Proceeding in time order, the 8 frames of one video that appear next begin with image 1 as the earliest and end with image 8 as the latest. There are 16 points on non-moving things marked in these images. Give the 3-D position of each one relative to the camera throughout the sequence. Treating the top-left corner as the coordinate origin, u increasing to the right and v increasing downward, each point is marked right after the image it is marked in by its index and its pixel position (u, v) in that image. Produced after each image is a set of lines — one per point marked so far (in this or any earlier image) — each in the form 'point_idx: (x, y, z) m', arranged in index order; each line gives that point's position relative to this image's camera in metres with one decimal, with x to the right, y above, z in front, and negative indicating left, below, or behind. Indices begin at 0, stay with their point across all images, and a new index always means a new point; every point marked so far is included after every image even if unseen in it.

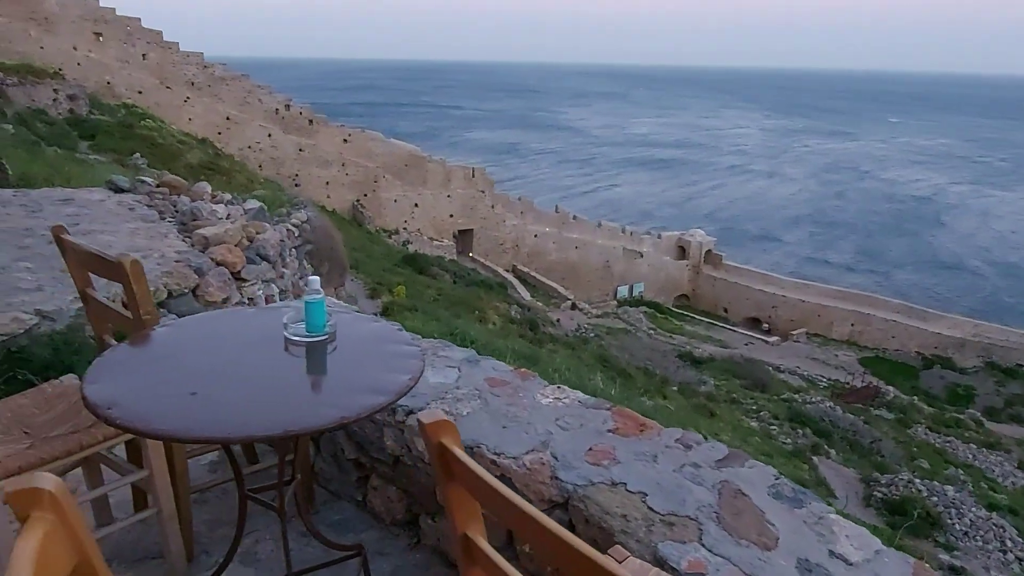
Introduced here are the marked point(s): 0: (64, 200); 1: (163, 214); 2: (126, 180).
0: (-4.4, +0.9, +6.8) m
1: (-3.2, +0.7, +6.4) m
2: (-4.3, +1.2, +7.7) m
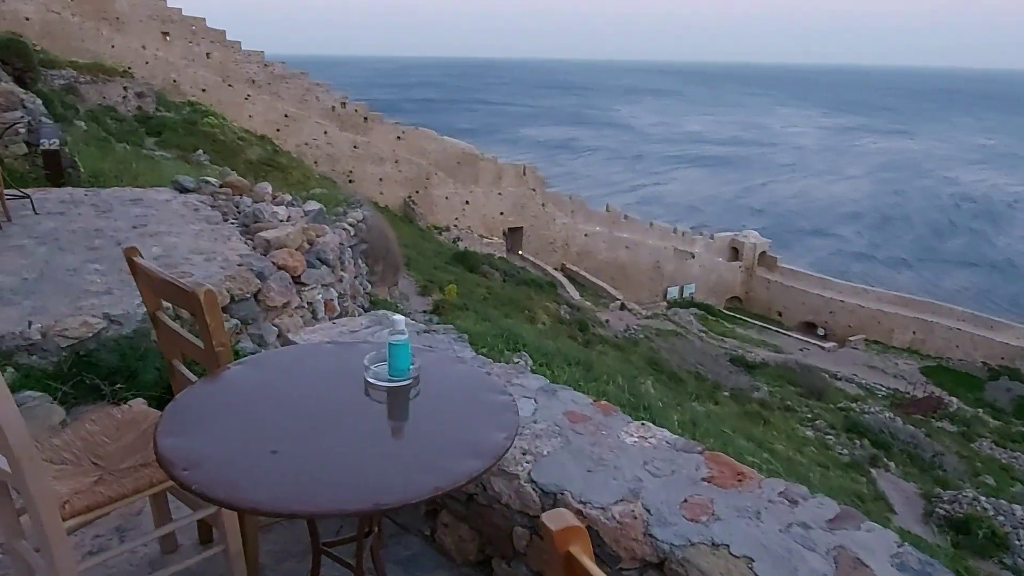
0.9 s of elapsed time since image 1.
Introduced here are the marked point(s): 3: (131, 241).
0: (-3.8, +0.9, +6.9) m
1: (-2.7, +0.7, +6.5) m
2: (-3.6, +1.2, +7.8) m
3: (-3.0, +0.4, +5.4) m
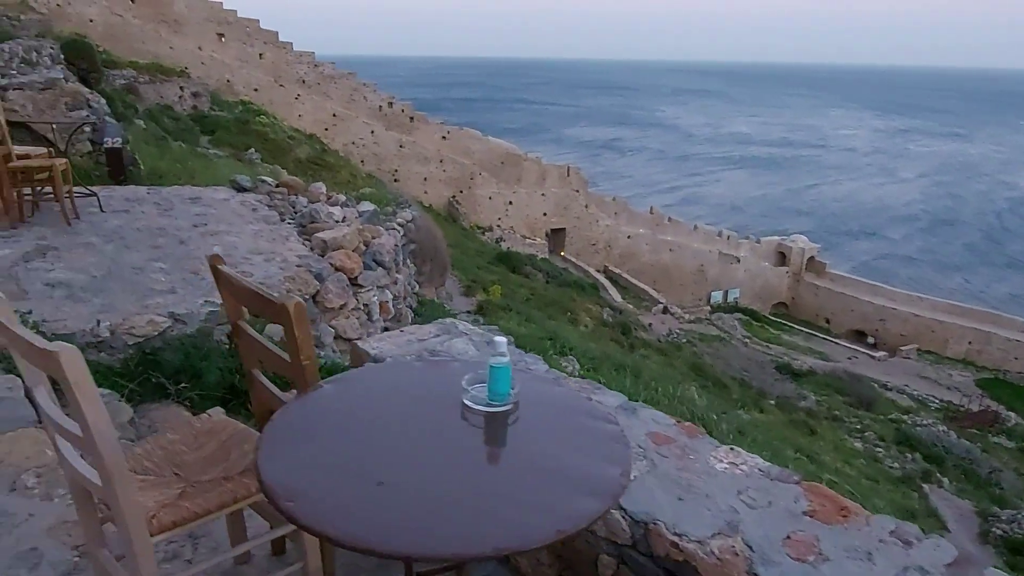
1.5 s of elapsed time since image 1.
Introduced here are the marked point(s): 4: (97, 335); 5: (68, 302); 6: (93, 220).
0: (-3.2, +0.9, +7.0) m
1: (-2.2, +0.7, +6.6) m
2: (-3.0, +1.2, +8.0) m
3: (-2.5, +0.4, +5.5) m
4: (-2.3, -0.3, +3.8) m
5: (-2.6, -0.1, +4.1) m
6: (-3.6, +0.6, +5.9) m
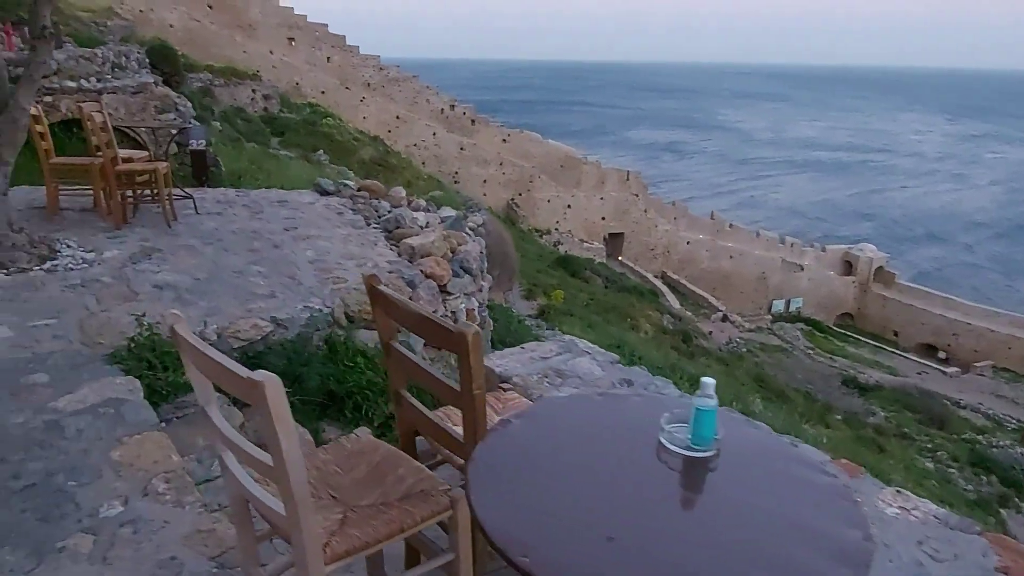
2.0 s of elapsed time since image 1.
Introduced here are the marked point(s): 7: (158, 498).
0: (-2.4, +0.9, +7.2) m
1: (-1.4, +0.6, +6.6) m
2: (-2.1, +1.2, +8.1) m
3: (-1.8, +0.4, +5.6) m
4: (-1.7, -0.3, +3.9) m
5: (-2.1, -0.1, +4.2) m
6: (-2.8, +0.6, +6.1) m
7: (-1.3, -0.8, +2.5) m
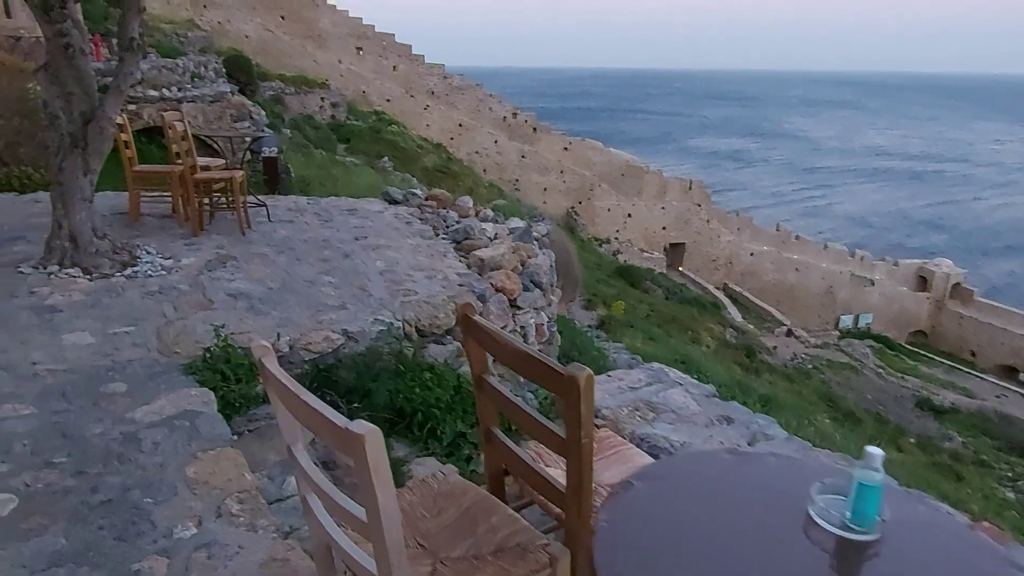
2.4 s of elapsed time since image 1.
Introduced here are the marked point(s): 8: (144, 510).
0: (-1.7, +0.8, +7.2) m
1: (-0.7, +0.5, +6.6) m
2: (-1.3, +1.1, +8.1) m
3: (-1.3, +0.3, +5.6) m
4: (-1.3, -0.3, +3.9) m
5: (-1.6, -0.2, +4.2) m
6: (-2.2, +0.5, +6.1) m
7: (-1.0, -0.8, +2.4) m
8: (-1.3, -0.8, +2.4) m
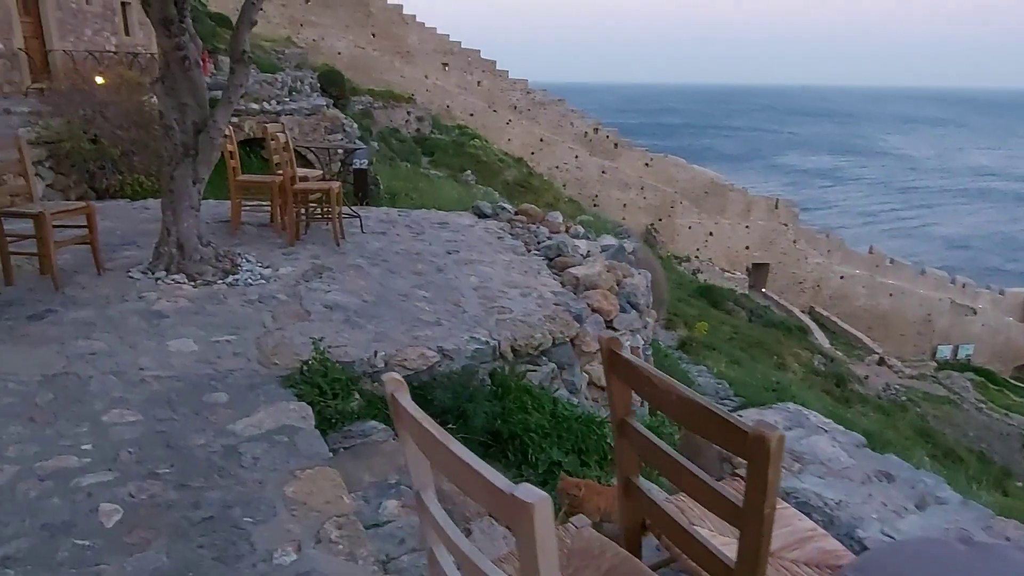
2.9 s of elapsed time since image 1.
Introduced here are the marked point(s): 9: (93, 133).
0: (-0.7, +0.7, +7.2) m
1: (+0.2, +0.4, +6.4) m
2: (-0.3, +1.0, +8.0) m
3: (-0.5, +0.2, +5.5) m
4: (-0.8, -0.4, +3.8) m
5: (-1.0, -0.2, +4.2) m
6: (-1.4, +0.4, +6.2) m
7: (-0.6, -0.9, +2.3) m
8: (-0.9, -0.8, +2.4) m
9: (-4.9, +1.8, +8.0) m
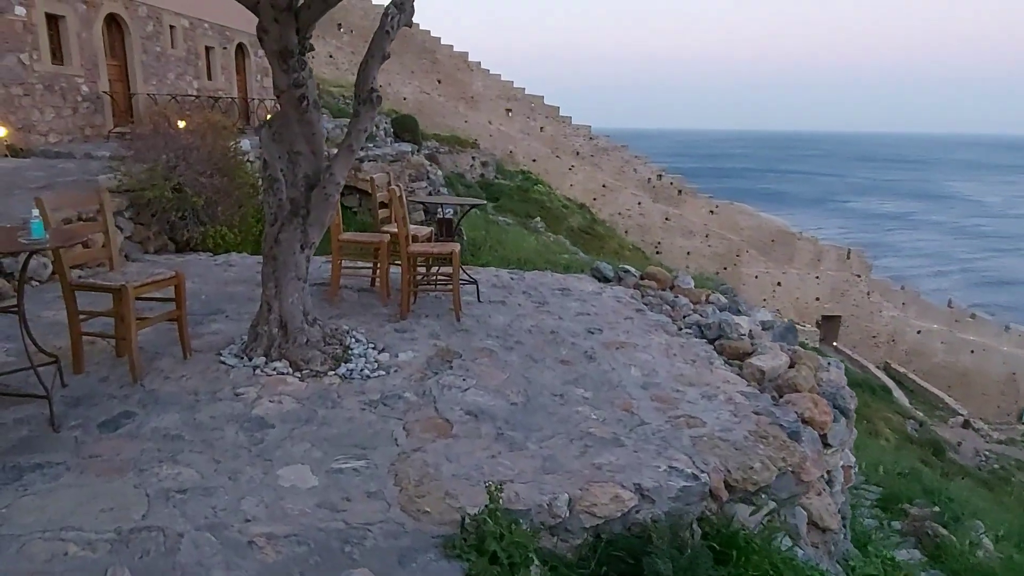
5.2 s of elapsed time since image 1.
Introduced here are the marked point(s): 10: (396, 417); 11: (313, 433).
0: (+0.4, 0.0, +6.2) m
1: (+1.3, -0.3, +5.3) m
2: (+1.0, +0.2, +7.0) m
3: (+0.6, -0.4, +4.5) m
4: (+0.2, -0.9, +2.7) m
5: (0.0, -0.7, +3.2) m
6: (-0.3, -0.2, +5.2) m
7: (+0.2, -1.2, +1.2) m
8: (-0.1, -1.2, +1.3) m
9: (-3.6, +1.2, +7.4) m
10: (-0.6, -0.6, +3.4) m
11: (-0.9, -0.7, +3.2) m
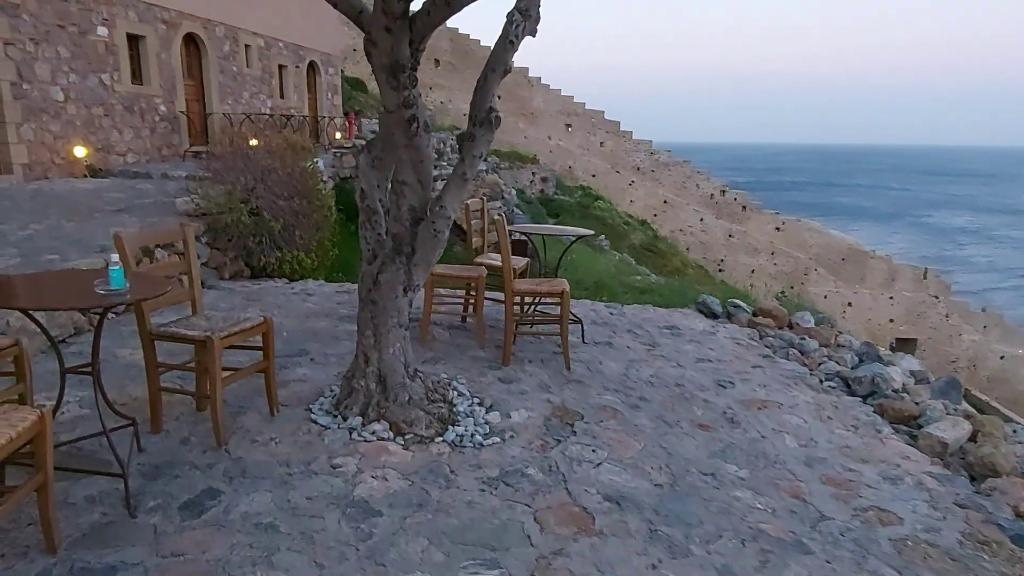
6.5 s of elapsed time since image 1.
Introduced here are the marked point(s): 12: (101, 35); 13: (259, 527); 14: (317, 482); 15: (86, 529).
0: (+1.3, -0.3, +5.5) m
1: (+2.0, -0.6, +4.6) m
2: (+1.9, -0.1, +6.3) m
3: (+1.2, -0.7, +3.8) m
4: (+0.7, -1.1, +2.1) m
5: (+0.5, -1.0, +2.5) m
6: (+0.5, -0.5, +4.6) m
7: (+0.6, -1.4, +0.6) m
8: (+0.3, -1.4, +0.7) m
9: (-2.6, +0.9, +7.1) m
10: (0.0, -0.9, +2.8) m
11: (-0.3, -0.9, +2.6) m
12: (-5.3, +3.2, +8.9) m
13: (-0.9, -0.9, +2.5) m
14: (-0.8, -0.8, +2.8) m
15: (-1.5, -0.9, +2.5) m
